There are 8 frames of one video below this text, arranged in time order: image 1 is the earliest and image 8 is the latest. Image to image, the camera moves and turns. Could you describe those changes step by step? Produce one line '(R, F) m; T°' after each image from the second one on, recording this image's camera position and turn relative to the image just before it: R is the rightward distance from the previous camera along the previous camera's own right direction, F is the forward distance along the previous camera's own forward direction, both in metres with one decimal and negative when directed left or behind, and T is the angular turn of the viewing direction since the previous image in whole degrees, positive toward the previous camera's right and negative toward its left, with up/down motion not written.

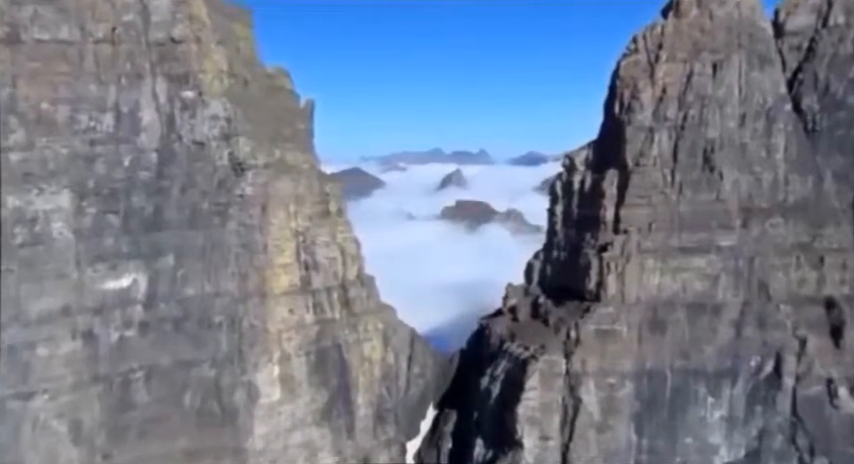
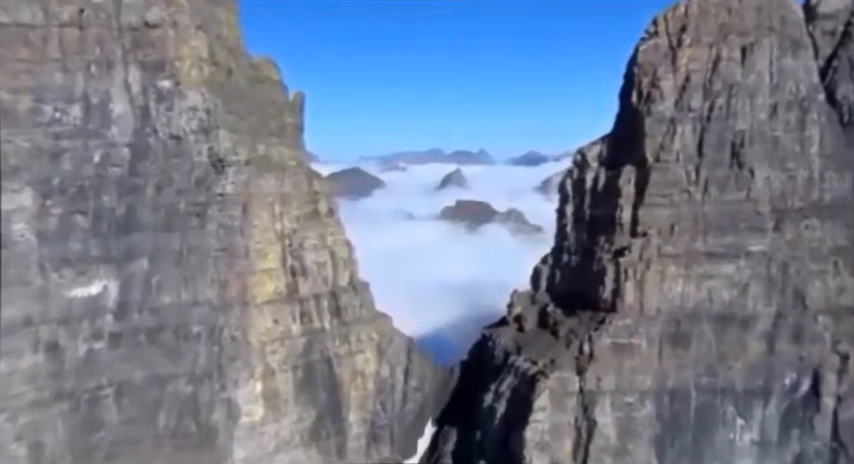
(0.0, +1.2) m; 0°
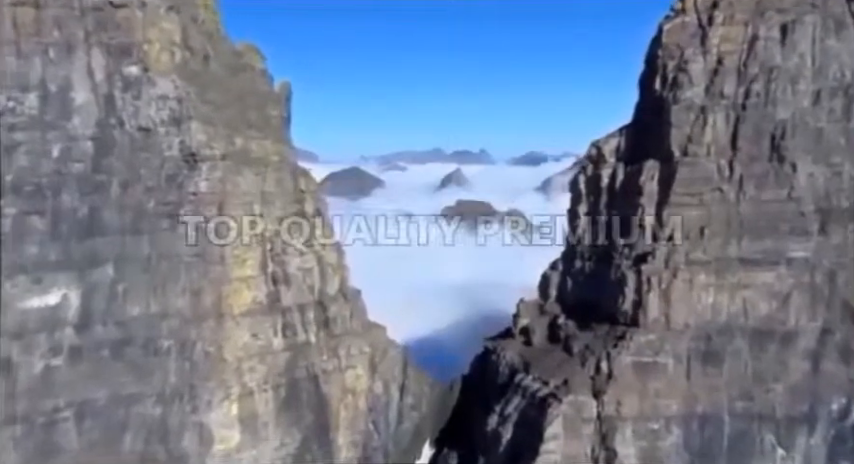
(+0.1, +1.4) m; 0°
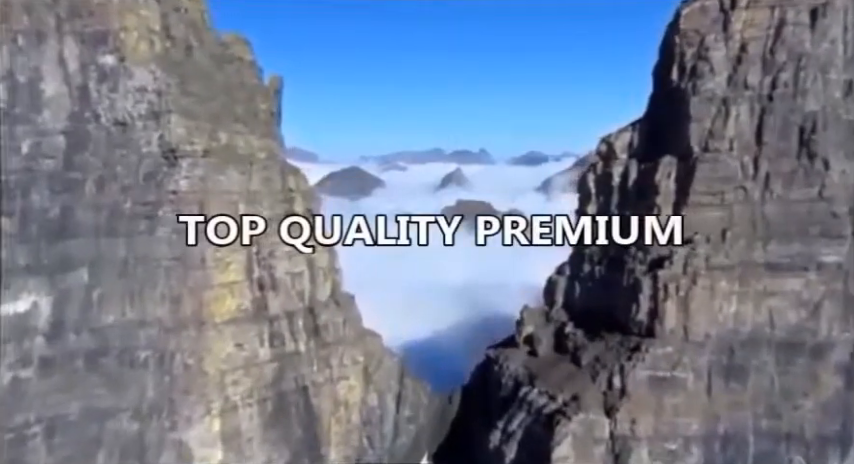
(0.0, +0.8) m; 0°
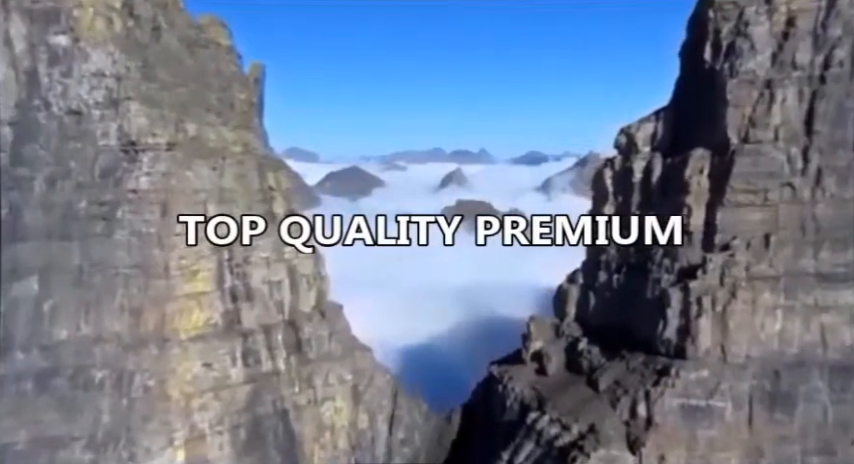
(+0.1, +1.3) m; 0°
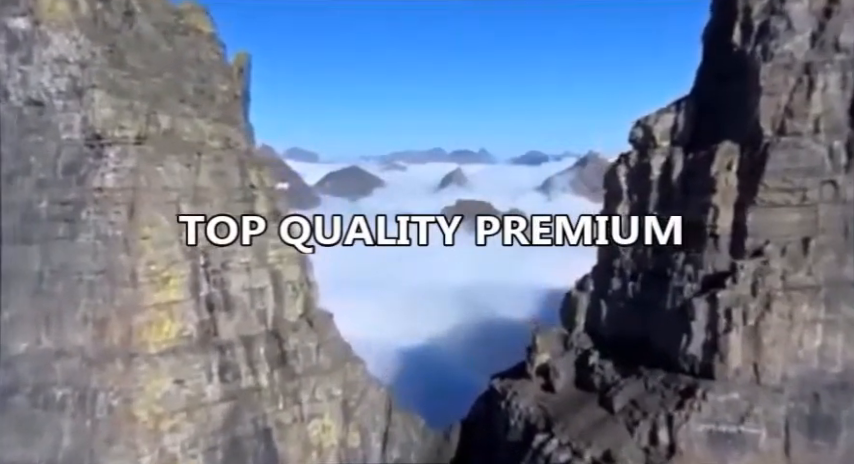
(+0.1, +0.9) m; 0°
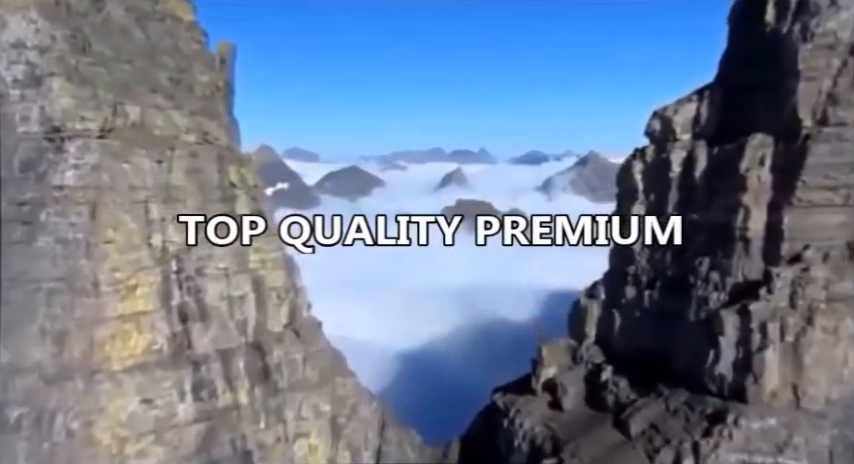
(+0.1, +0.8) m; 0°
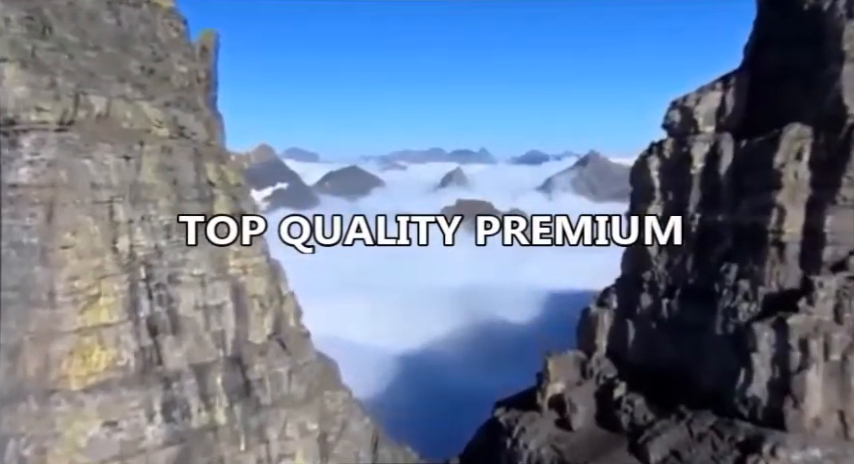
(+0.1, +0.8) m; 0°
